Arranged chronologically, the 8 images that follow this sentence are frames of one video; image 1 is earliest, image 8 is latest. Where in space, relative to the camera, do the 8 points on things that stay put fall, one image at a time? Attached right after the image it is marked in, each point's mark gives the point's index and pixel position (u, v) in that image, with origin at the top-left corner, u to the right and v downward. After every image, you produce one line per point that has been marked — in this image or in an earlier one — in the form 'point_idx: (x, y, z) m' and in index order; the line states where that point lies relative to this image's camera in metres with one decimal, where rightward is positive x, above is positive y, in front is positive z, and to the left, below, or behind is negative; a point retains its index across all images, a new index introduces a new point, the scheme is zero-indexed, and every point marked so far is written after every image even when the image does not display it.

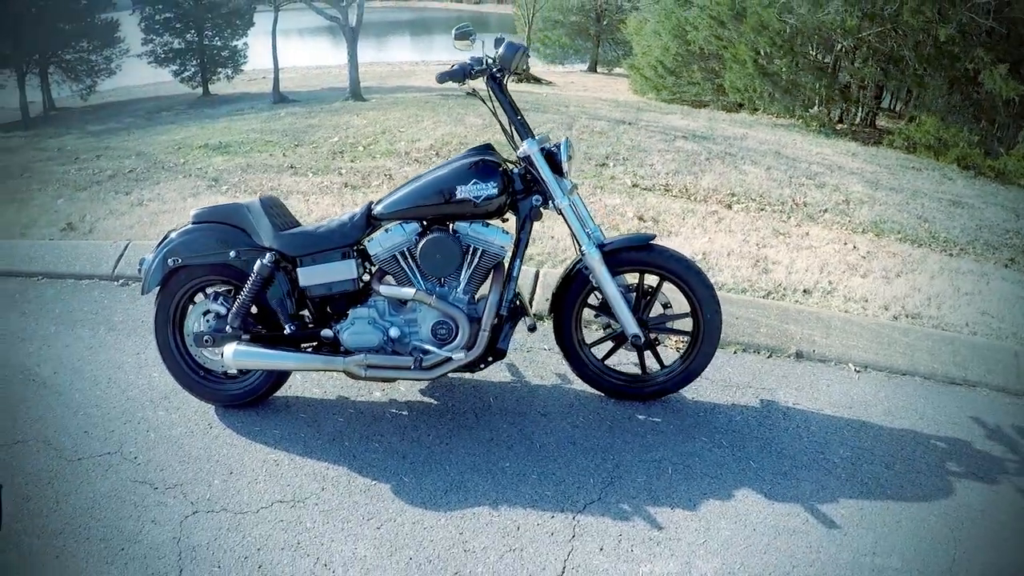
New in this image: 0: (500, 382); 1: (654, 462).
0: (-0.1, -0.4, +3.8) m
1: (+0.5, -0.6, +3.1) m
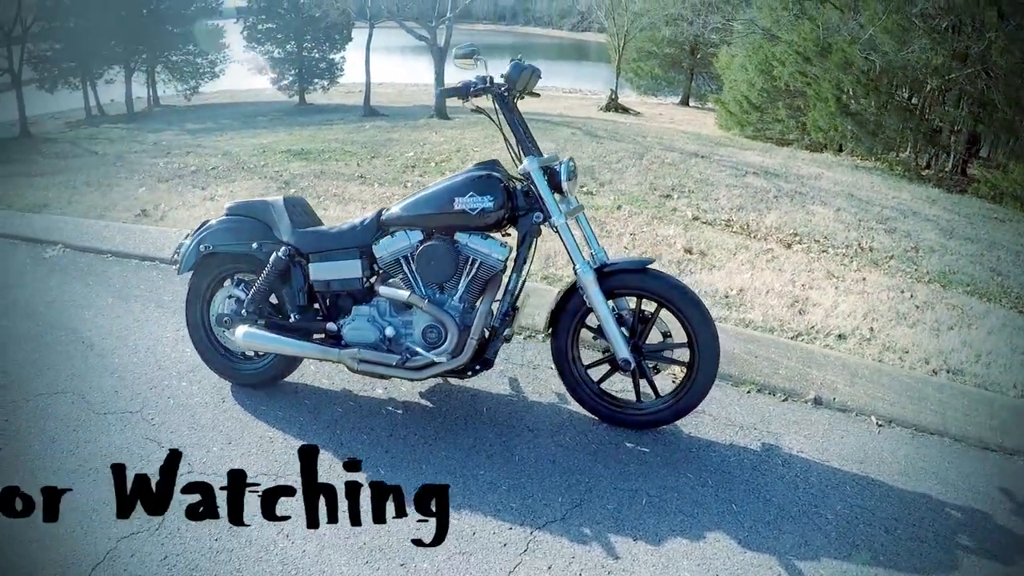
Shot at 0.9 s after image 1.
0: (-0.1, -0.4, +3.7) m
1: (+0.4, -0.7, +2.9) m
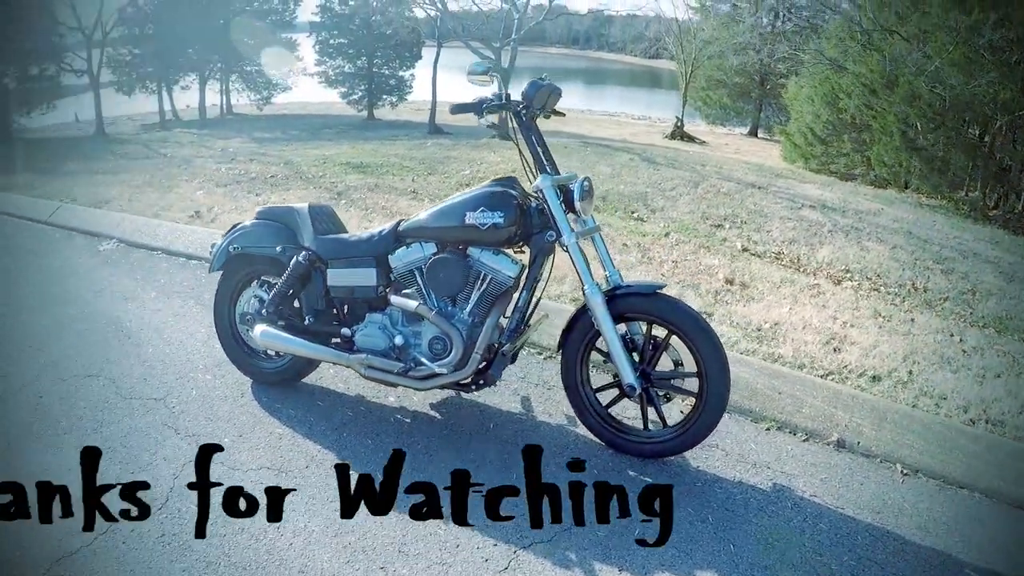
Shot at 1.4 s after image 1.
0: (0.0, -0.5, +3.6) m
1: (+0.3, -0.8, +2.8) m
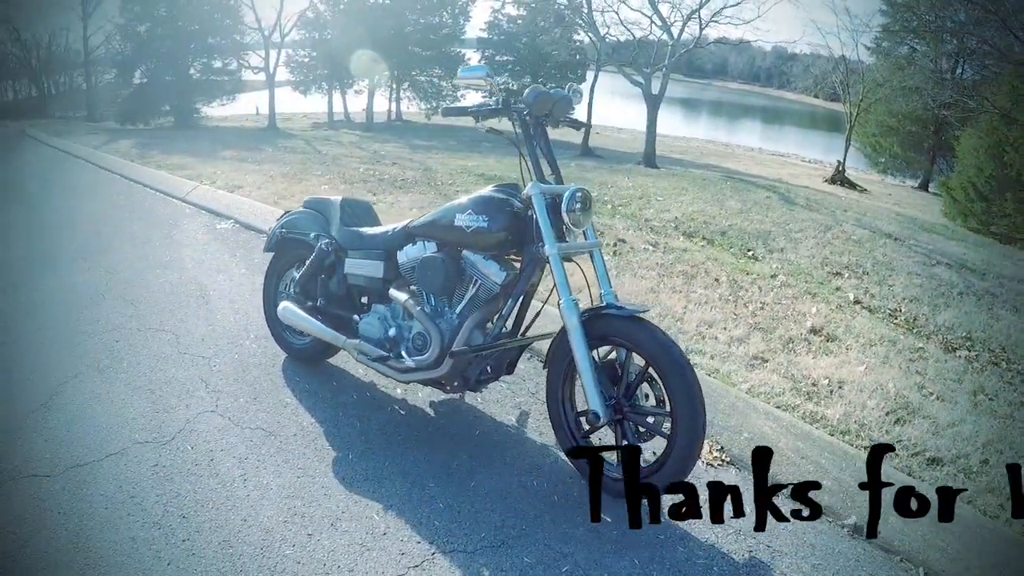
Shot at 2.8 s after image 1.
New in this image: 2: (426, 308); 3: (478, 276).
0: (0.0, -0.5, +3.4) m
1: (+0.1, -0.8, +2.6) m
2: (-0.3, -0.1, +3.3) m
3: (-0.1, 0.0, +3.1) m
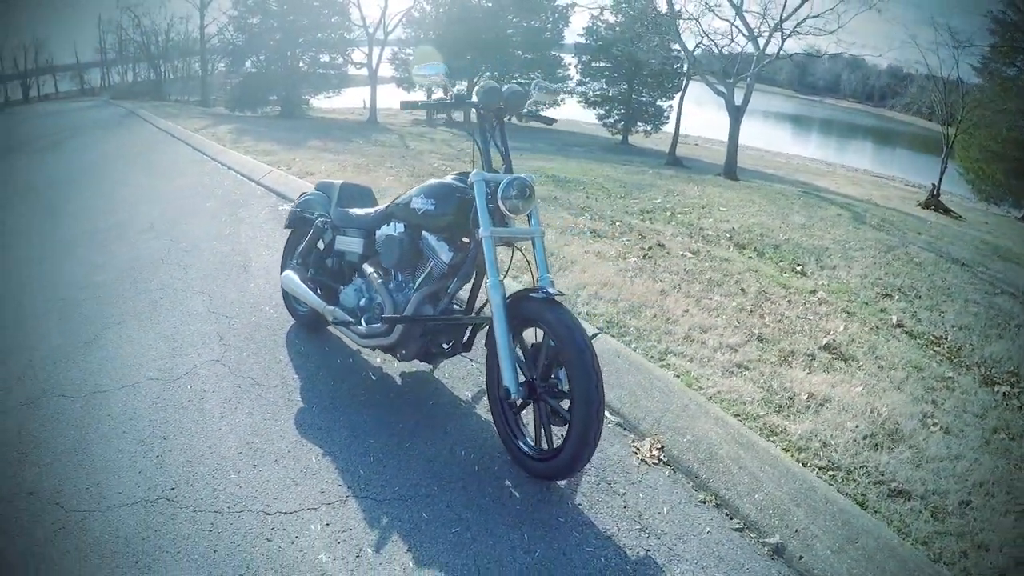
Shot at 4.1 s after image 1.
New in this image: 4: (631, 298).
0: (-0.2, -0.5, +3.6) m
1: (-0.2, -0.7, +2.7) m
2: (-0.5, 0.0, +3.5) m
3: (-0.3, +0.1, +3.2) m
4: (+0.7, 0.0, +4.9) m
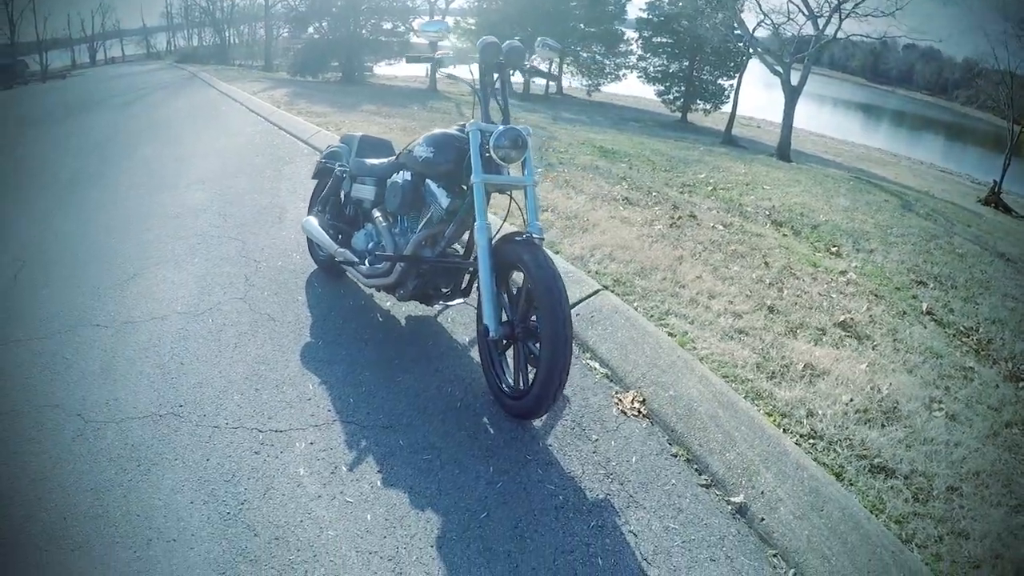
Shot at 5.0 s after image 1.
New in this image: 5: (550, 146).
0: (-0.3, -0.3, +3.7) m
1: (-0.3, -0.5, +2.9) m
2: (-0.5, +0.2, +3.6) m
3: (-0.3, +0.3, +3.4) m
4: (+0.8, +0.2, +5.0) m
5: (+0.5, +1.7, +10.4) m
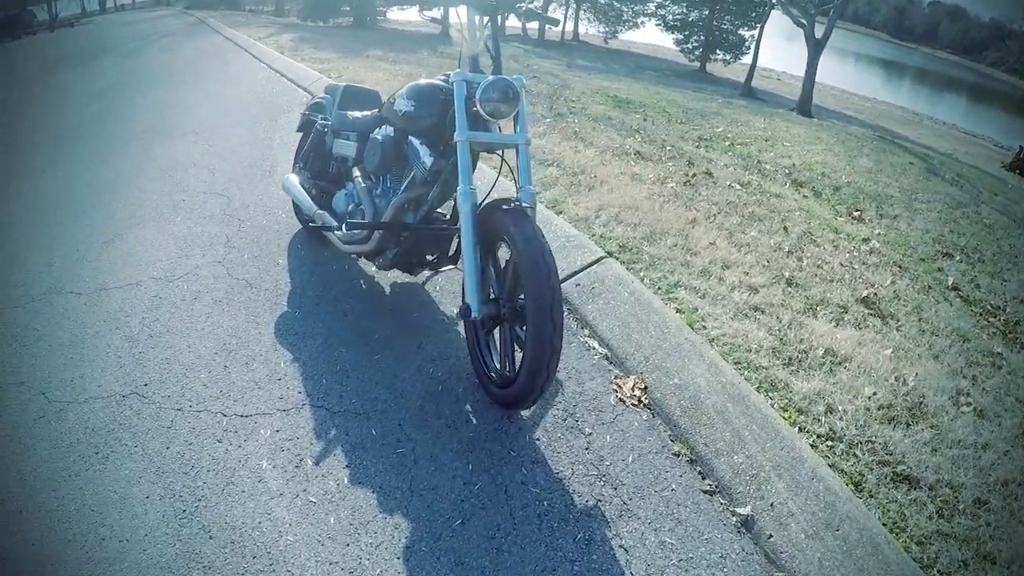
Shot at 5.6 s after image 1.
0: (-0.3, -0.1, +3.5) m
1: (-0.3, -0.5, +2.6) m
2: (-0.5, +0.4, +3.3) m
3: (-0.3, +0.4, +3.1) m
4: (+0.8, +0.3, +4.7) m
5: (+0.6, +2.2, +9.9) m
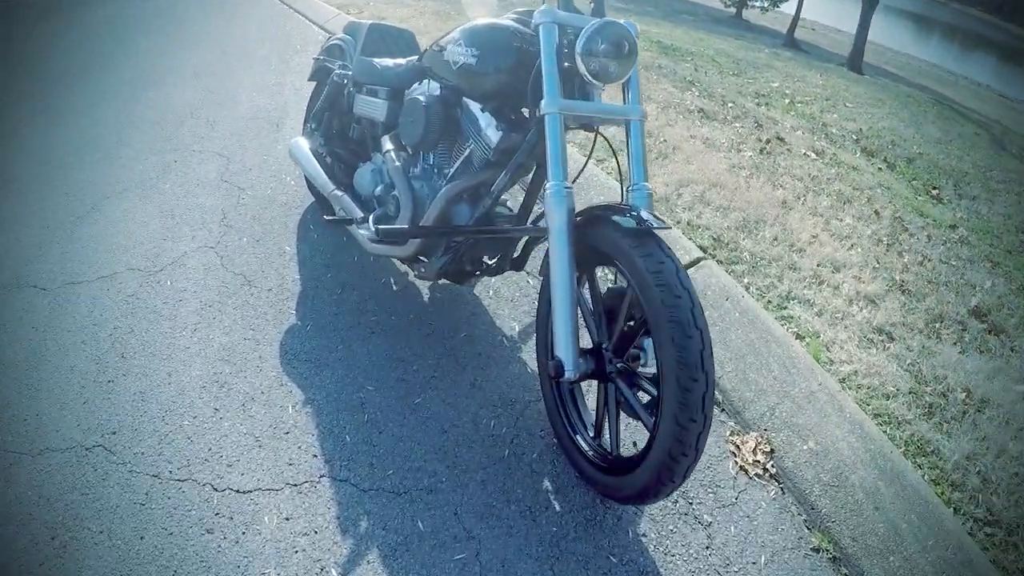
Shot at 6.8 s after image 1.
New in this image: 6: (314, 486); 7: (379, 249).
0: (0.0, -0.2, +2.7) m
1: (-0.1, -0.6, +1.9) m
2: (-0.3, +0.3, +2.5) m
3: (-0.1, +0.4, +2.3) m
4: (+1.0, +0.3, +3.9) m
5: (+0.9, +2.5, +9.0) m
6: (-0.5, -0.5, +2.0) m
7: (-0.4, +0.1, +2.5) m
